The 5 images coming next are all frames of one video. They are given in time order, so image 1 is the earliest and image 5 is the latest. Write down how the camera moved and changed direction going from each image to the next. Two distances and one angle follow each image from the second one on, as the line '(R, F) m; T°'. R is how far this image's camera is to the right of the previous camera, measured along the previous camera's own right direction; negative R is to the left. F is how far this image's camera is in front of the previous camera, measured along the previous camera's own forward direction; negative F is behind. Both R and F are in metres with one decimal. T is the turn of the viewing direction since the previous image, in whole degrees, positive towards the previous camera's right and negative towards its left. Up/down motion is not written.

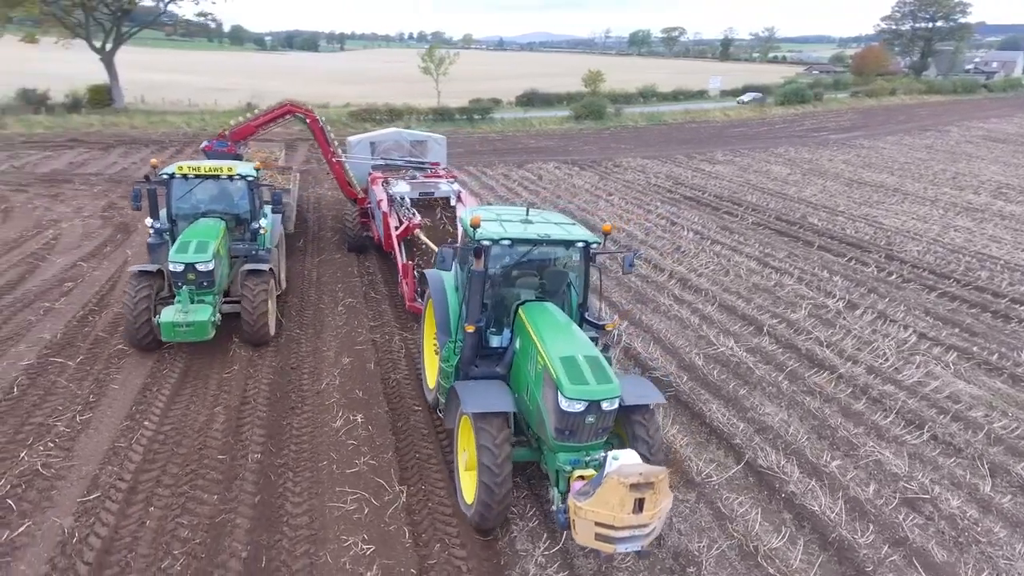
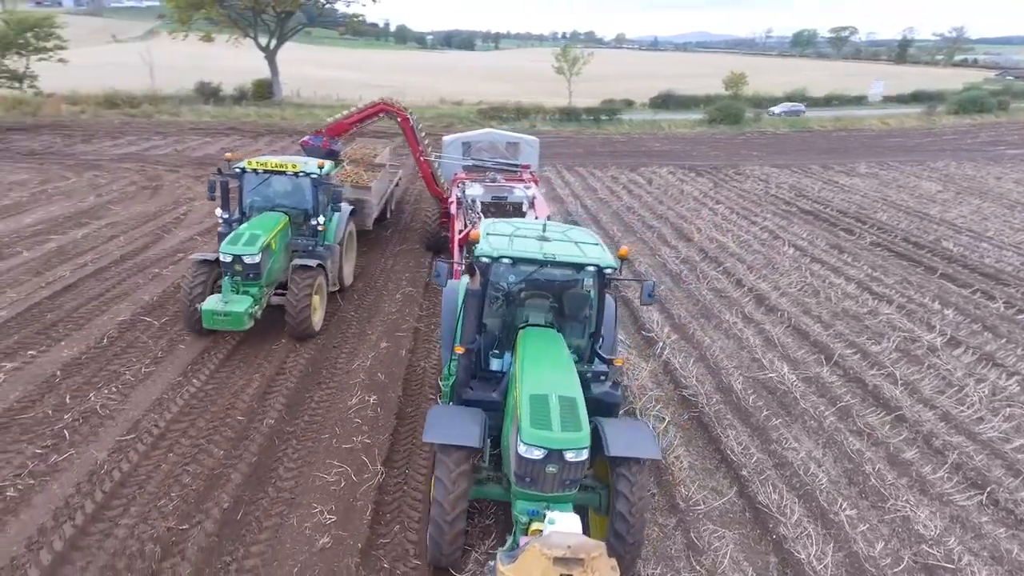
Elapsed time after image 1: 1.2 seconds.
(+1.2, 0.0) m; -12°
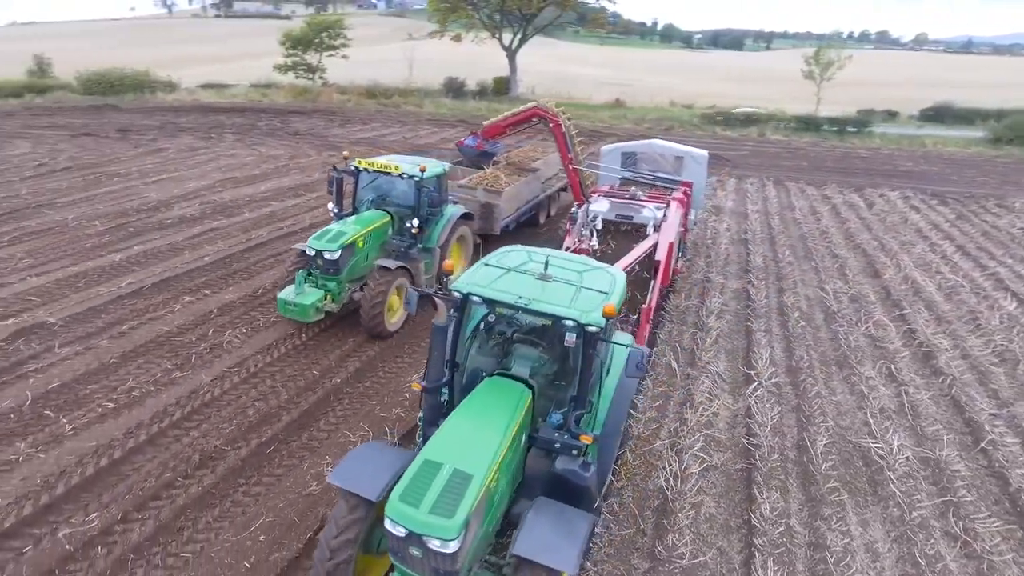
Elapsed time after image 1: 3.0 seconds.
(+1.8, +0.2) m; -21°
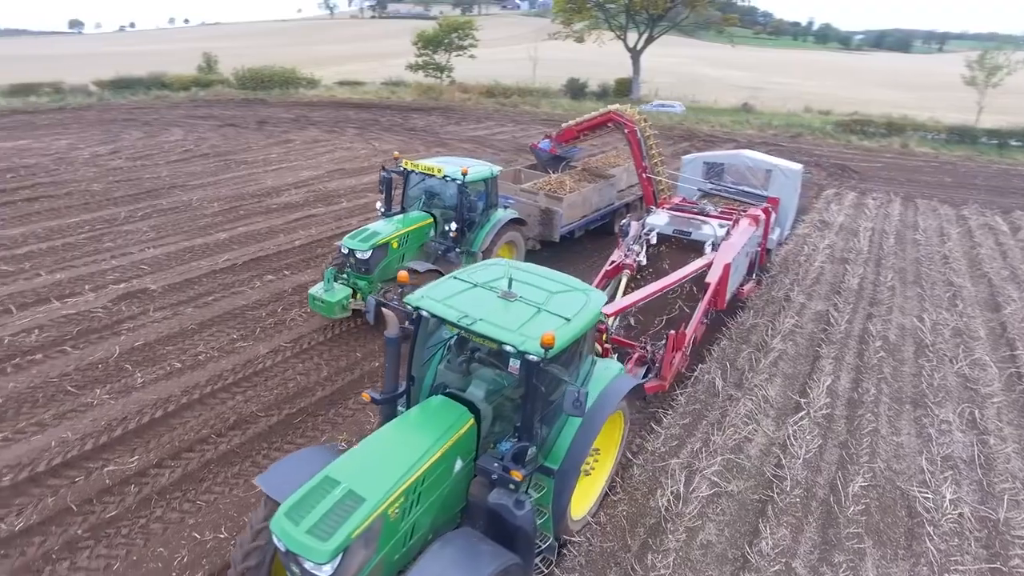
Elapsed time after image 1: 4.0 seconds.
(+1.0, 0.0) m; -11°
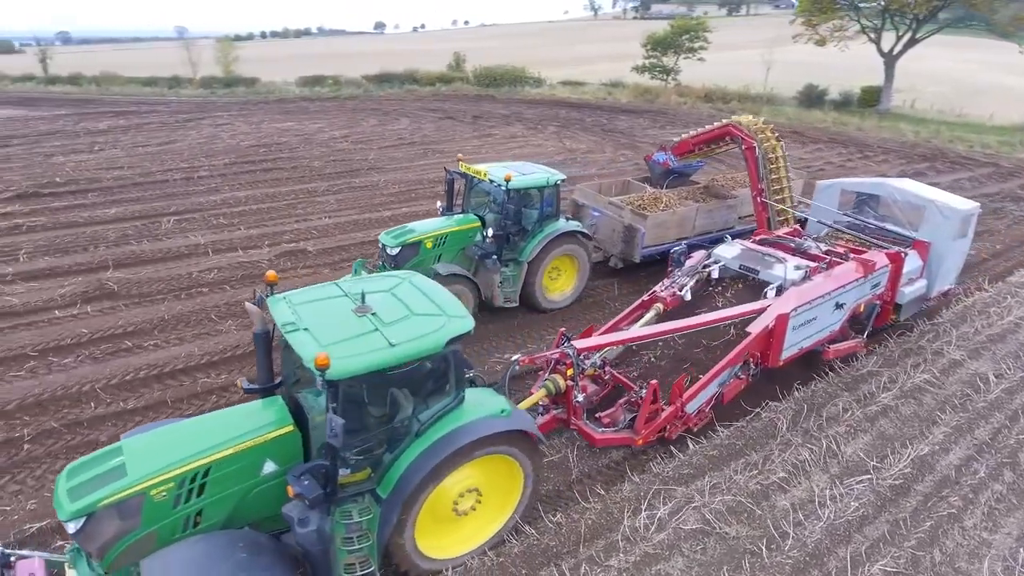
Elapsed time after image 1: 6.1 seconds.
(+2.0, +0.1) m; -21°
